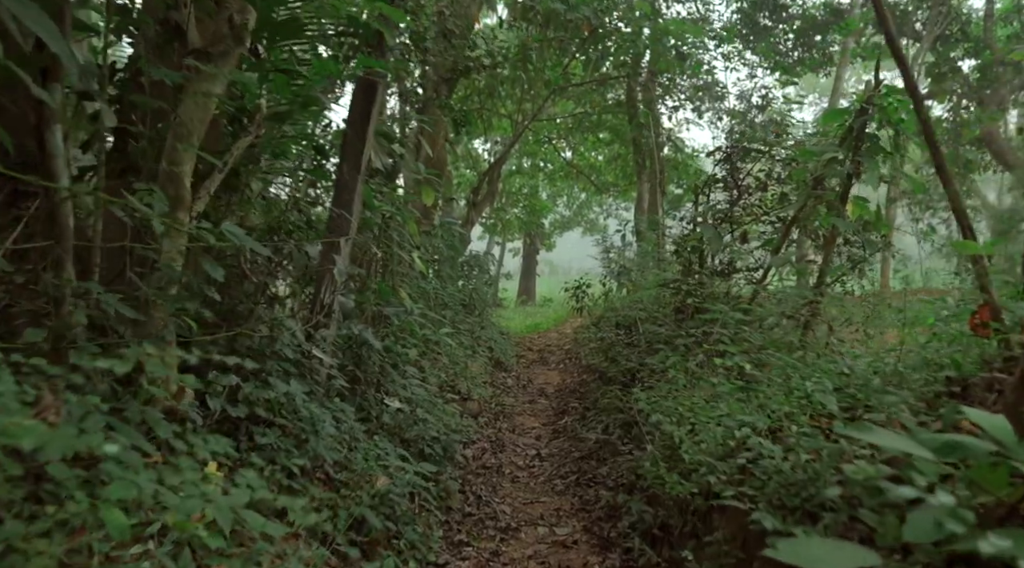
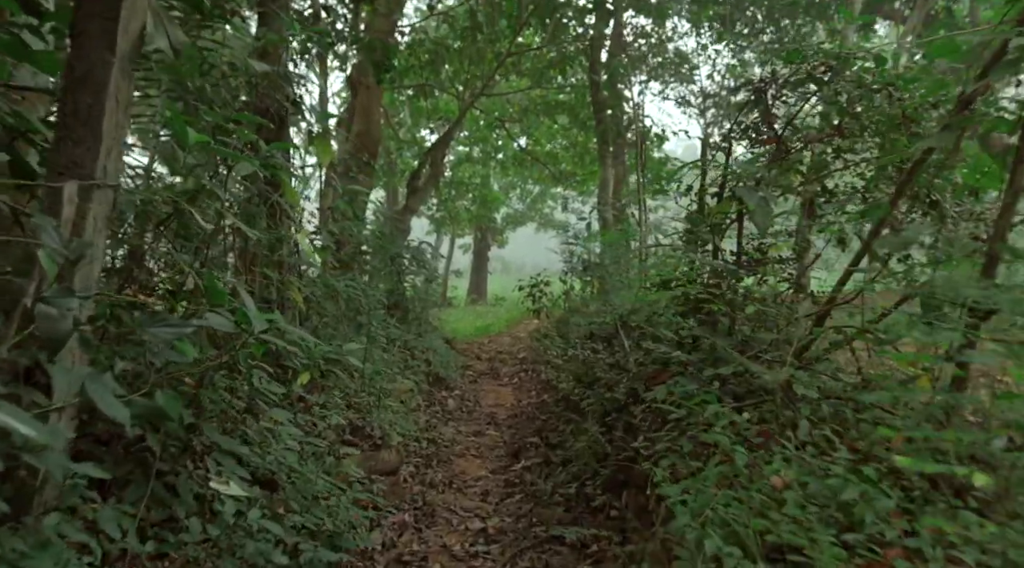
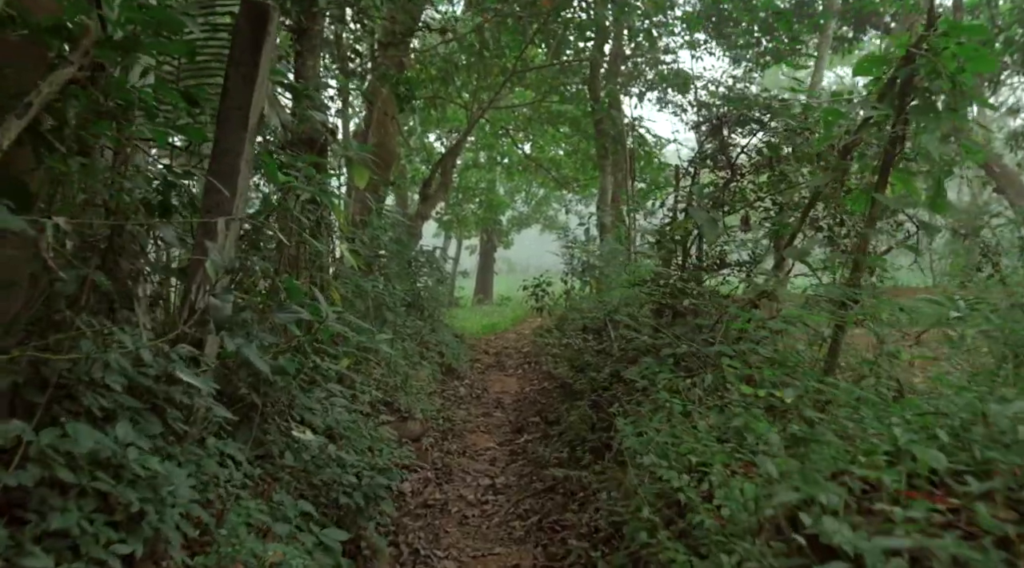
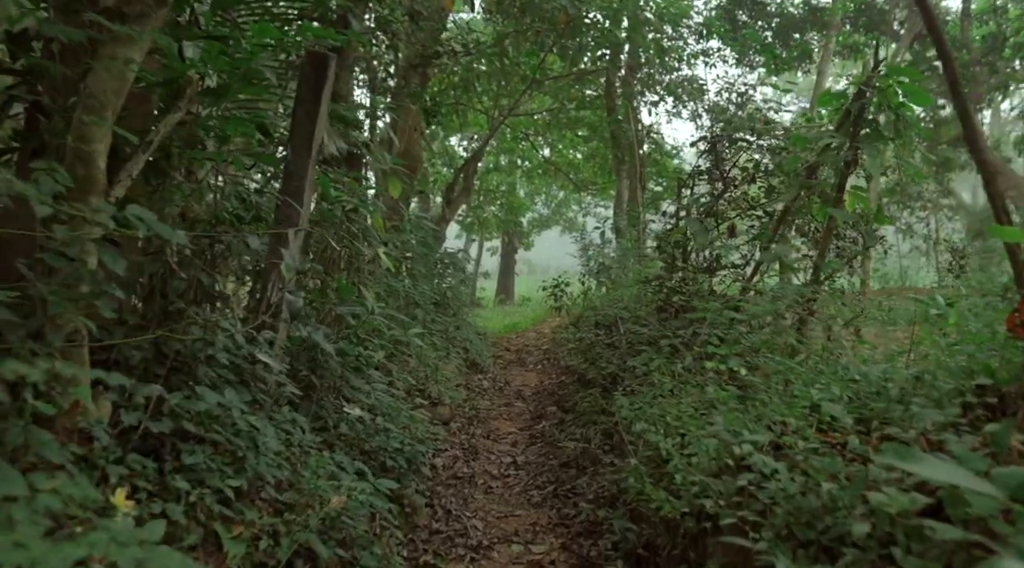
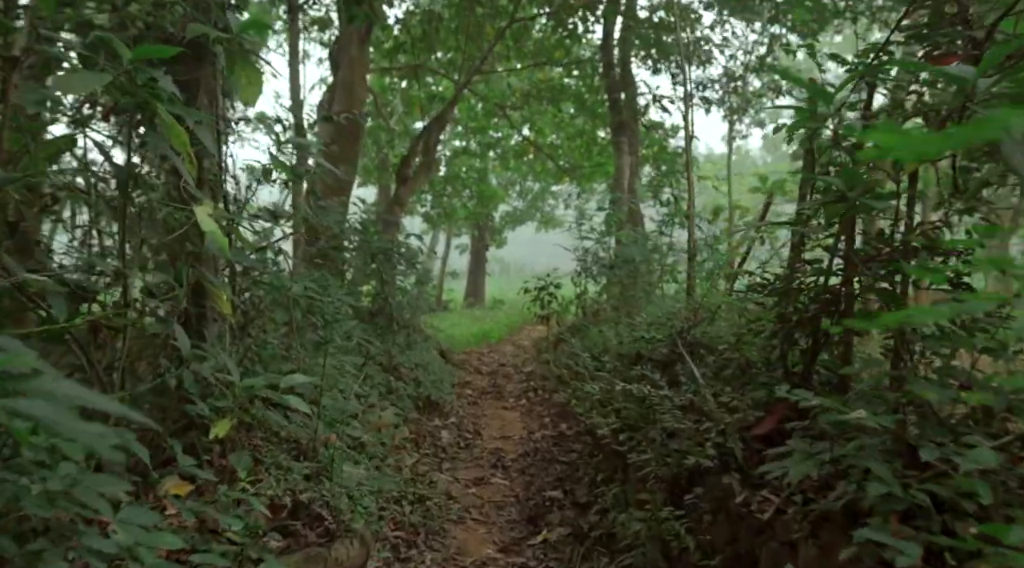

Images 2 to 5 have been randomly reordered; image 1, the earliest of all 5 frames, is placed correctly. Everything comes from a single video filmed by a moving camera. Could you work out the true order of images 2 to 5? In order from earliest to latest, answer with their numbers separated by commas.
4, 3, 2, 5
